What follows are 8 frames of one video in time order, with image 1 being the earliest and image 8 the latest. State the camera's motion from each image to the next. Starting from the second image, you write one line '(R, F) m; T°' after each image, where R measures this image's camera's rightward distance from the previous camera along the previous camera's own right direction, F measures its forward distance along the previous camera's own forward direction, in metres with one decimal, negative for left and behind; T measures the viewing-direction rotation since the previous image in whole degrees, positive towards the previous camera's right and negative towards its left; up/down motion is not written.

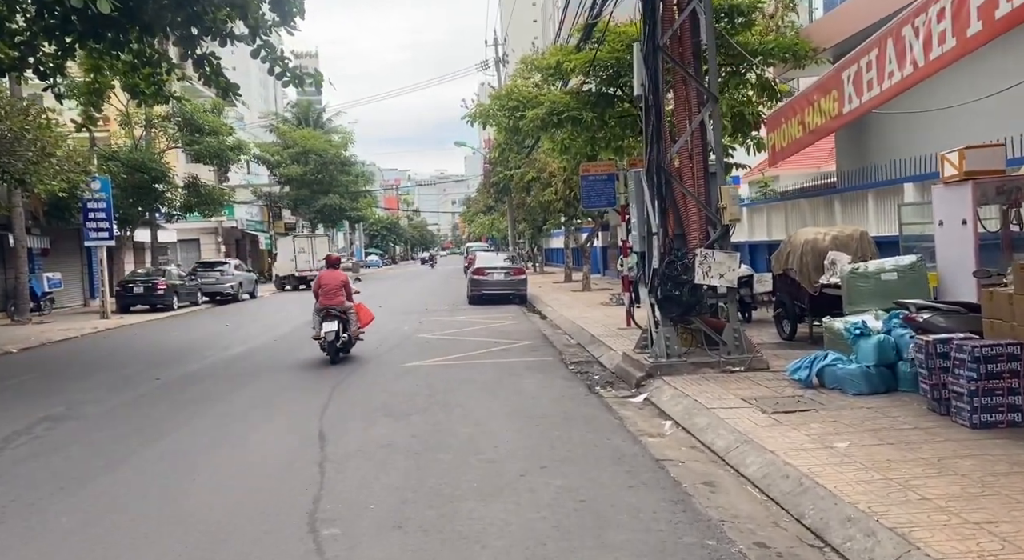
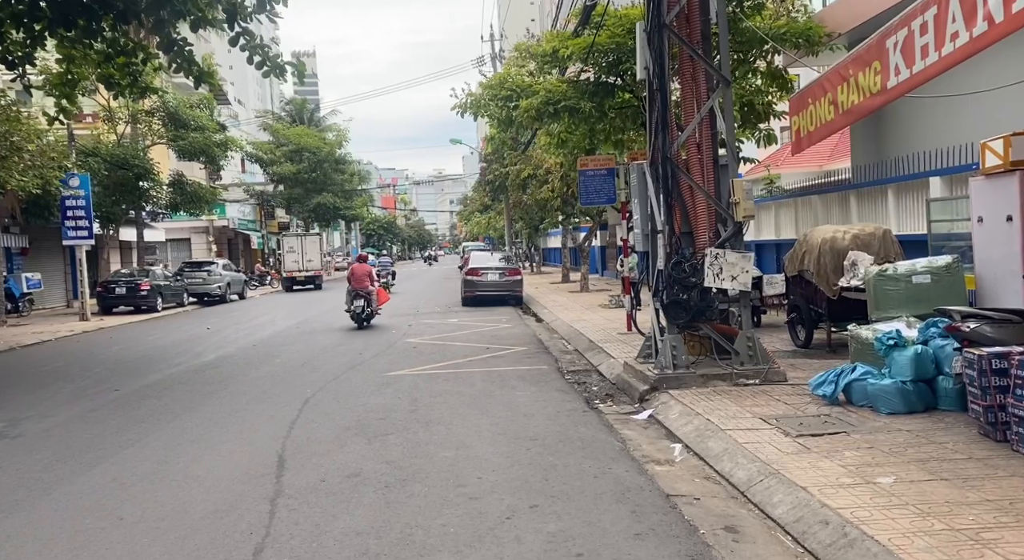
(+0.1, +0.9) m; 0°
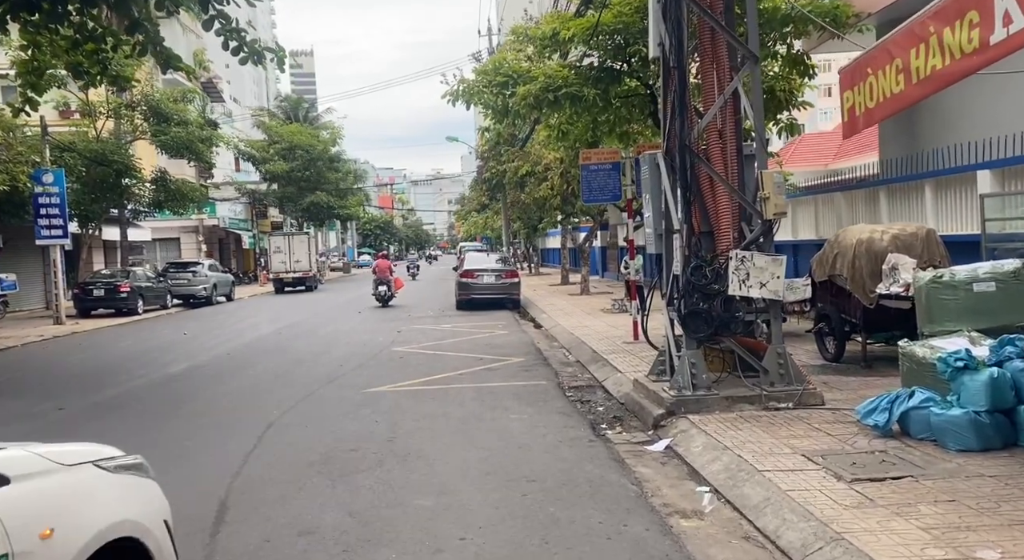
(0.0, +1.2) m; 0°
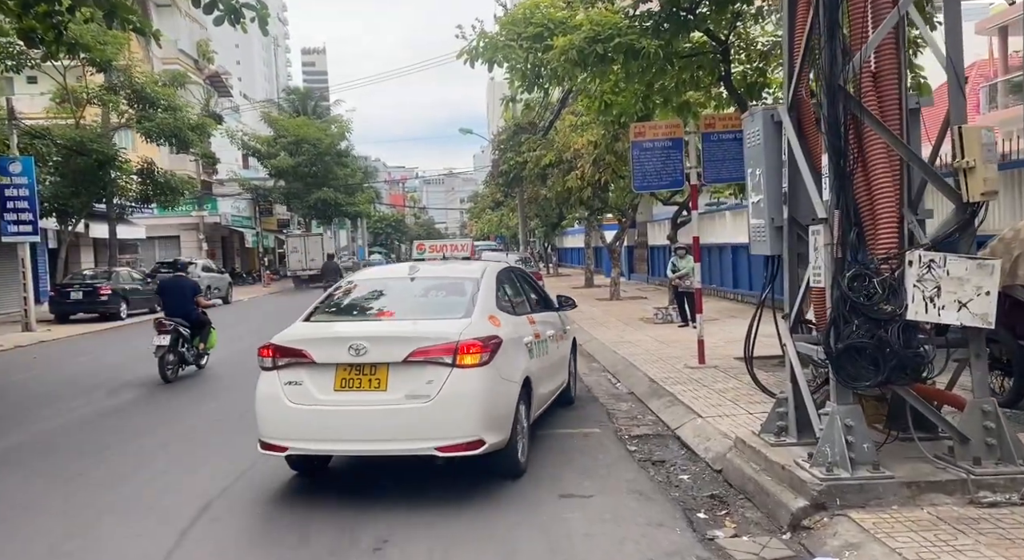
(-0.3, +2.7) m; -1°
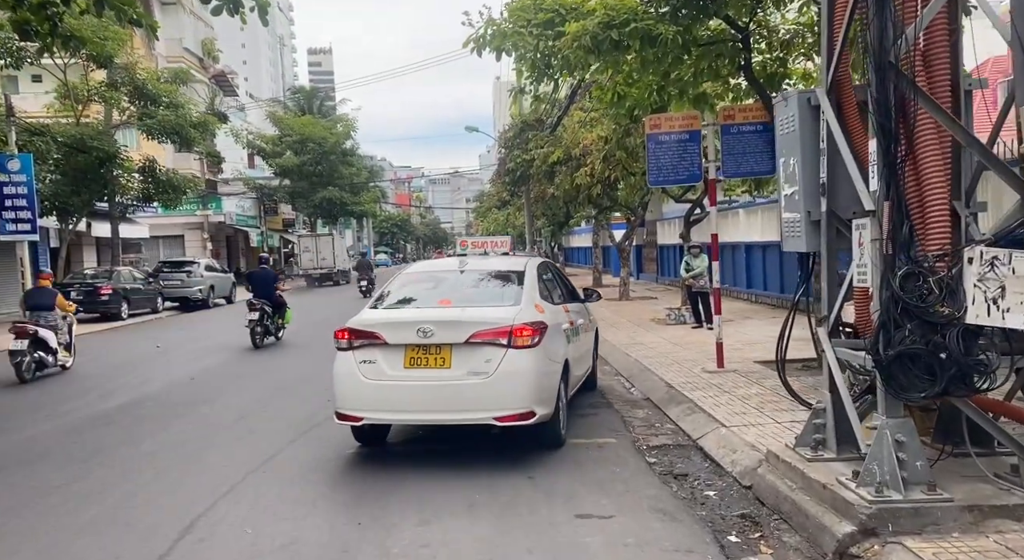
(0.0, +0.5) m; 0°
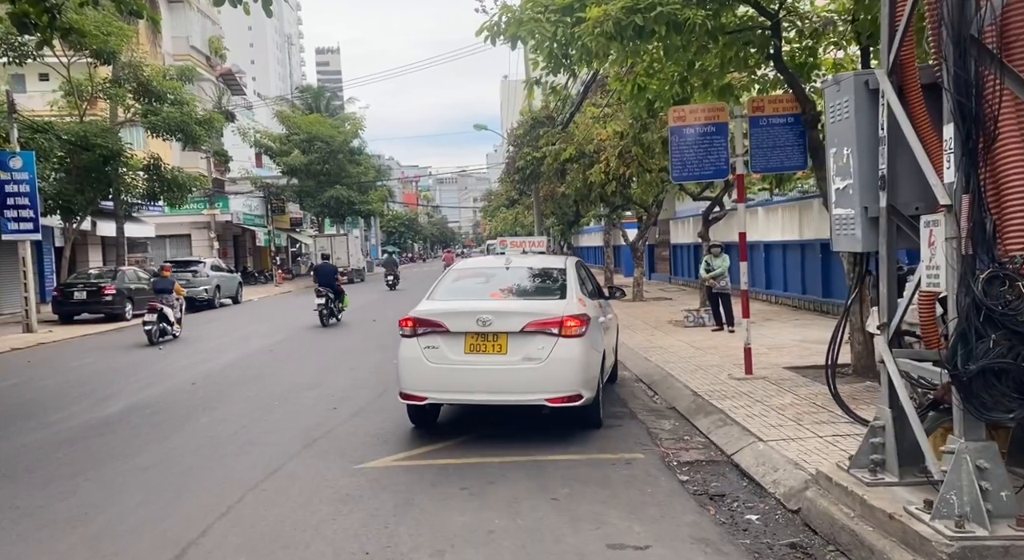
(-0.1, +0.5) m; -1°
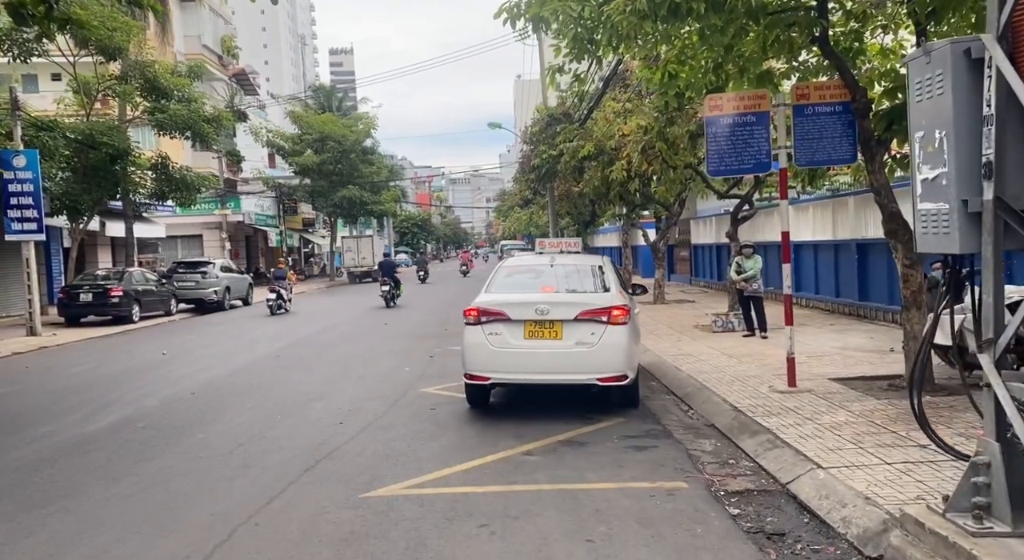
(-0.1, +0.7) m; -1°
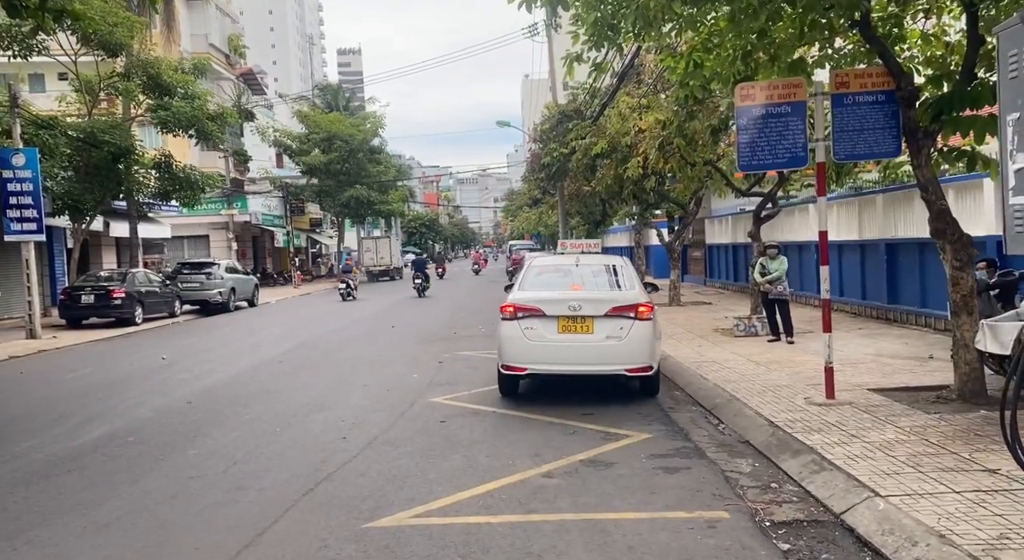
(-0.1, +0.6) m; -1°
